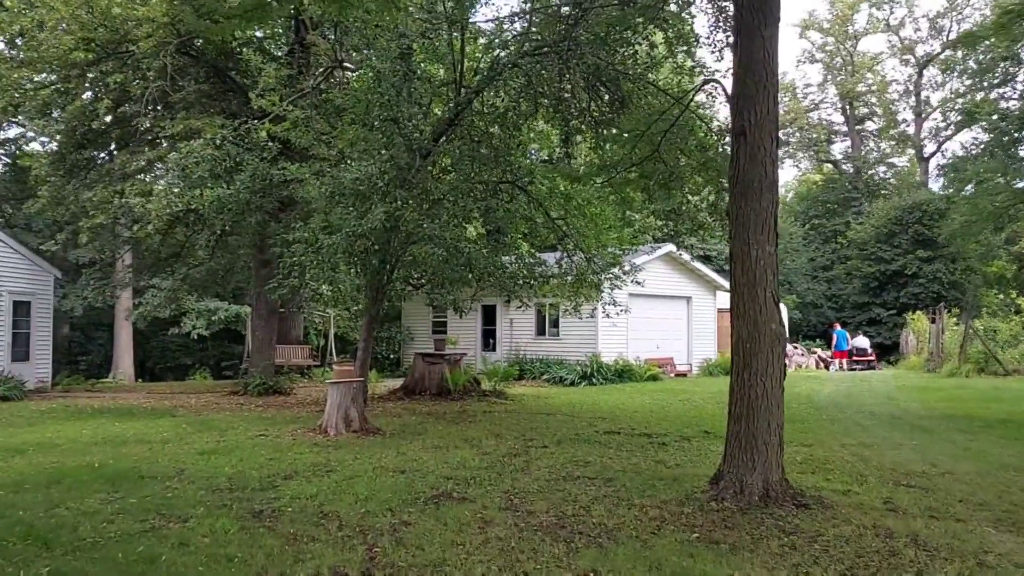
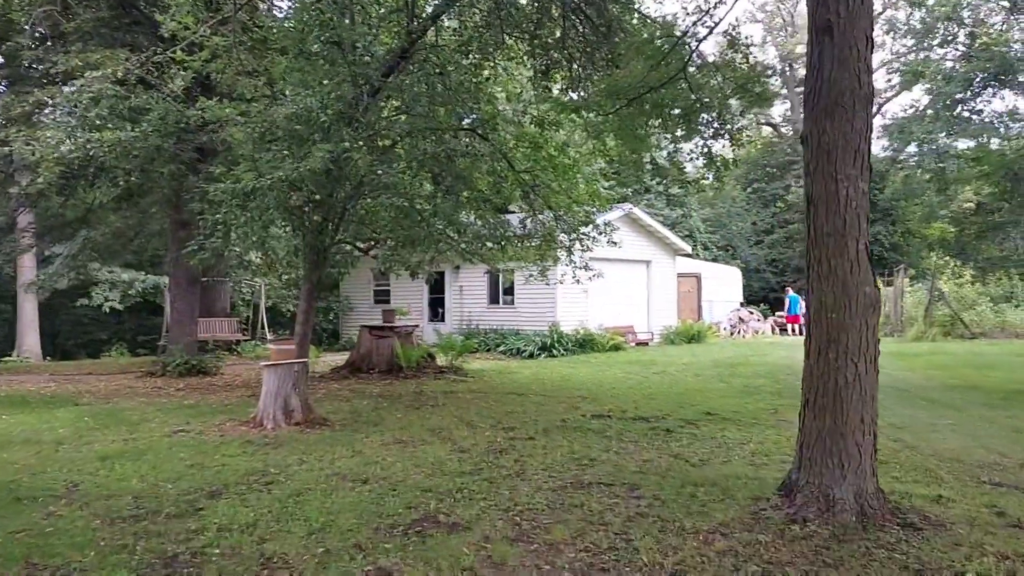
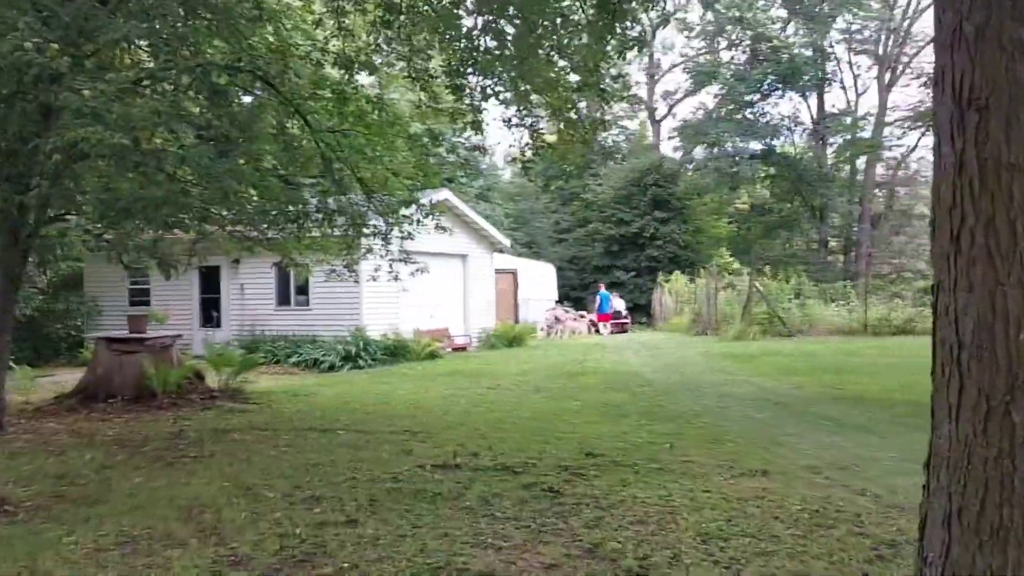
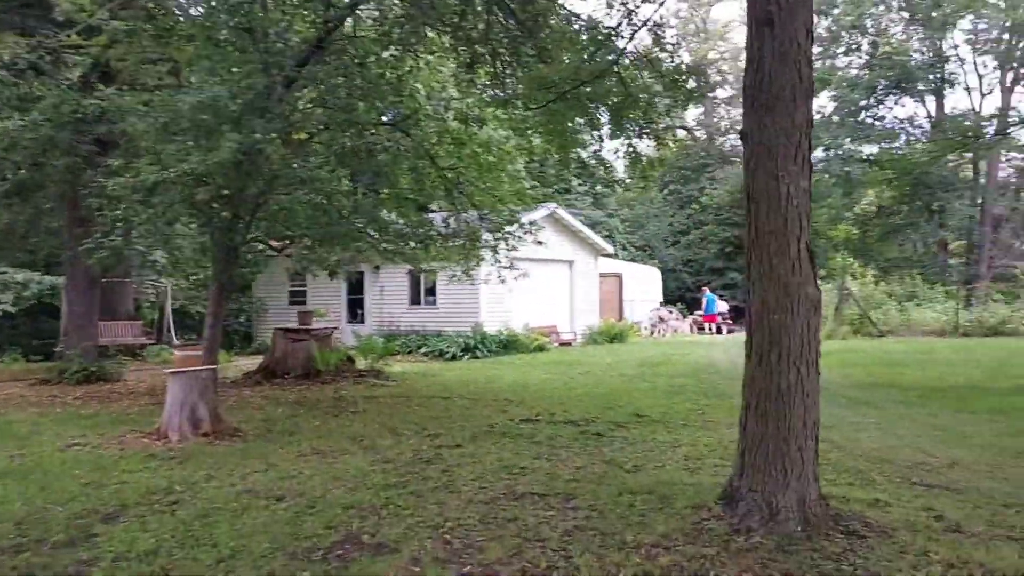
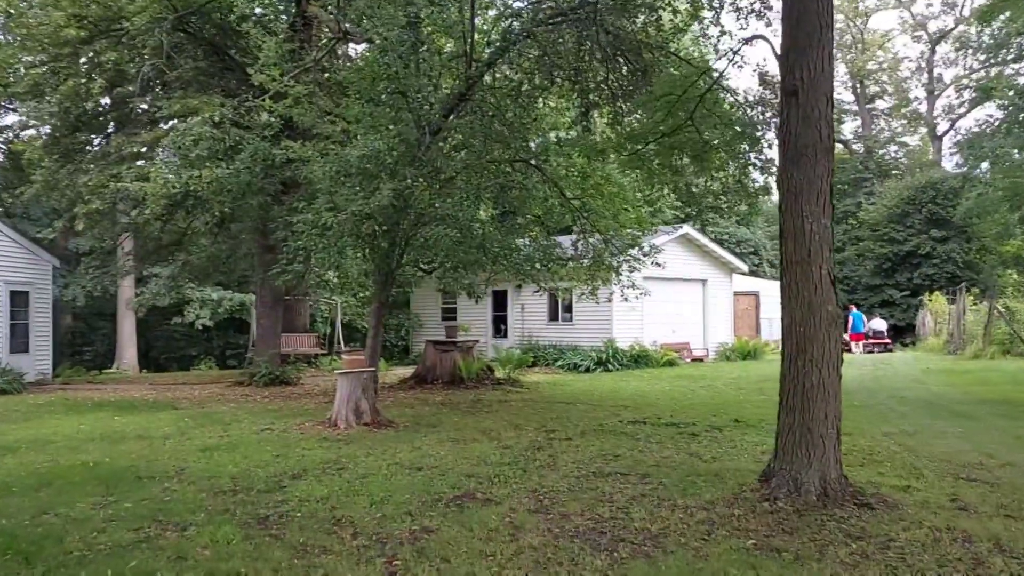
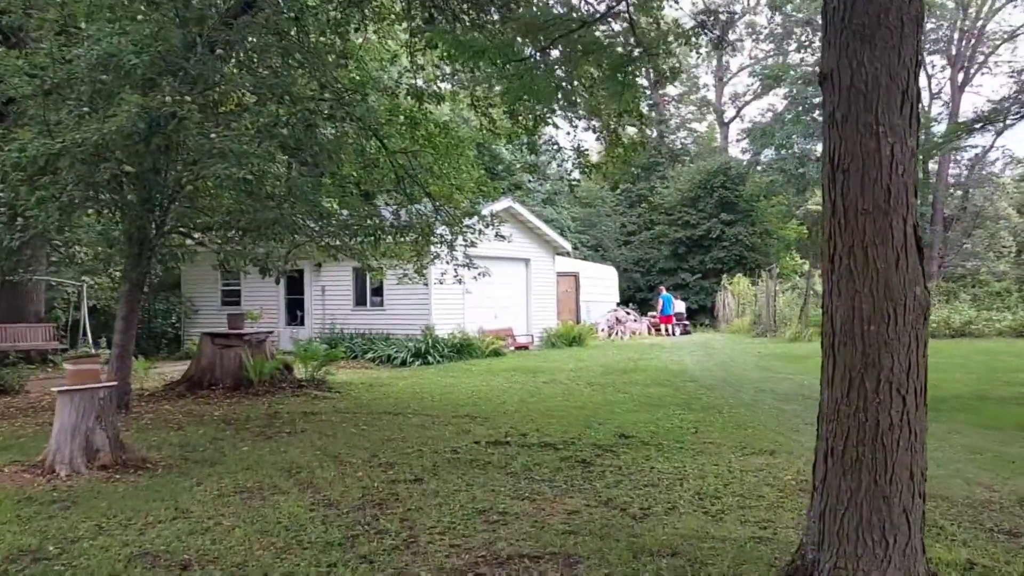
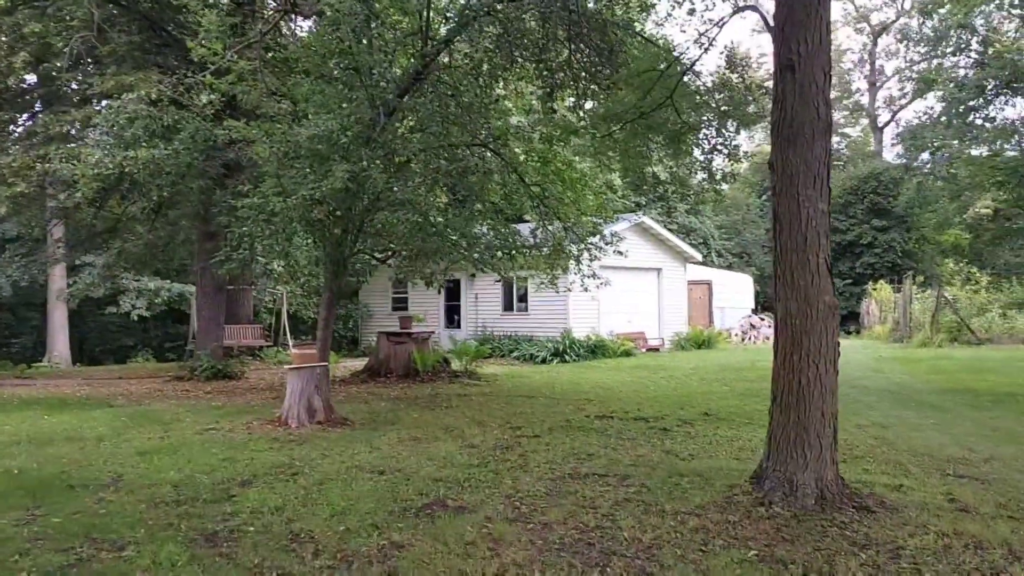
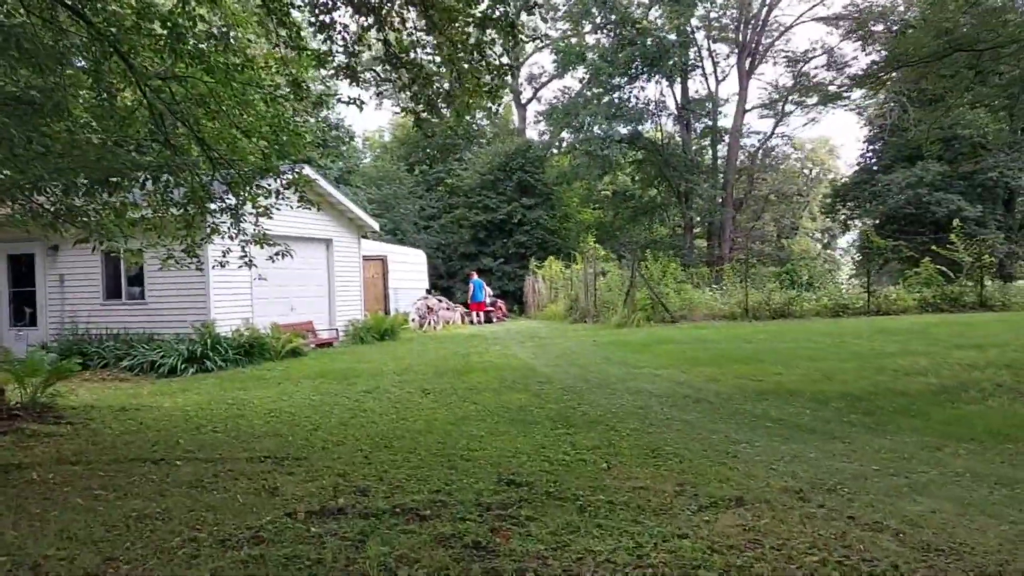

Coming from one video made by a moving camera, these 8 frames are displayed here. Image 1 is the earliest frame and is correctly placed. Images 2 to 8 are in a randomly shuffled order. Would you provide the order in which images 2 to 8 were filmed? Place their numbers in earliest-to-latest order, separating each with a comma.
5, 7, 2, 4, 6, 3, 8
